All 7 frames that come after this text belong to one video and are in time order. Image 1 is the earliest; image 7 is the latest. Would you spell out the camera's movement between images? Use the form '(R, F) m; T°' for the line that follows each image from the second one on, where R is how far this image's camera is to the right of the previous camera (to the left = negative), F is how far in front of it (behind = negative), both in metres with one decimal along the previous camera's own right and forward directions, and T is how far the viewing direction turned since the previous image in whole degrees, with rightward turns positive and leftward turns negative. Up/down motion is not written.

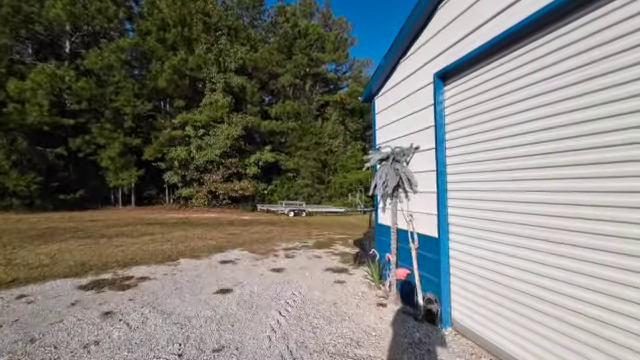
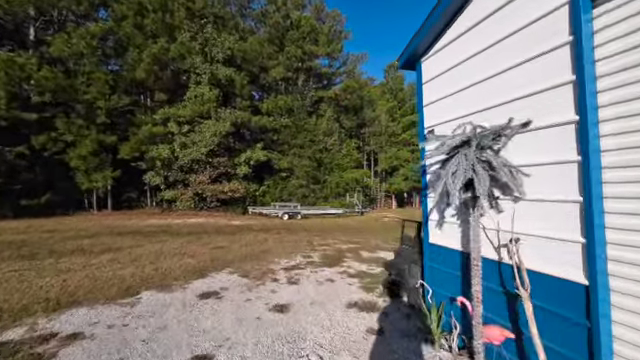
(-0.4, +1.8) m; +2°
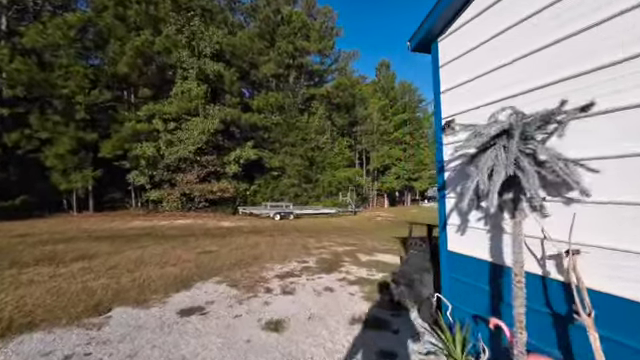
(-0.1, +0.6) m; +2°
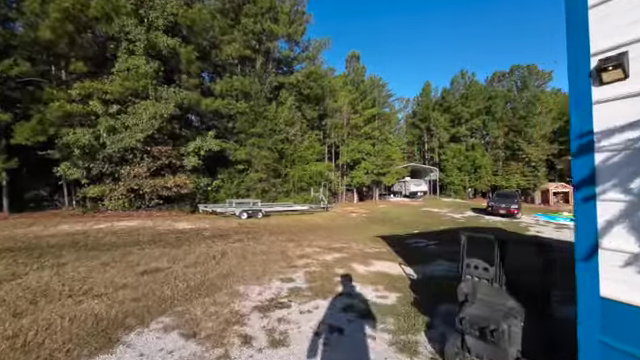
(-0.5, +1.7) m; +7°
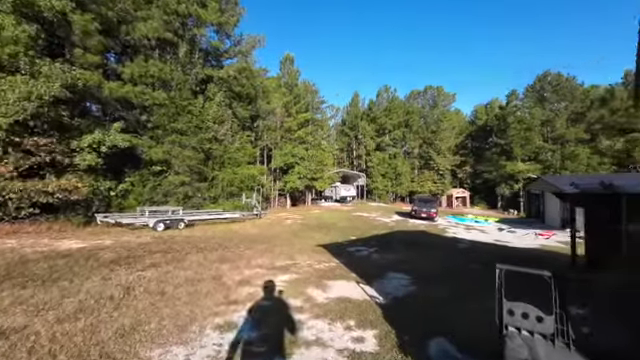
(-0.4, +1.3) m; +15°
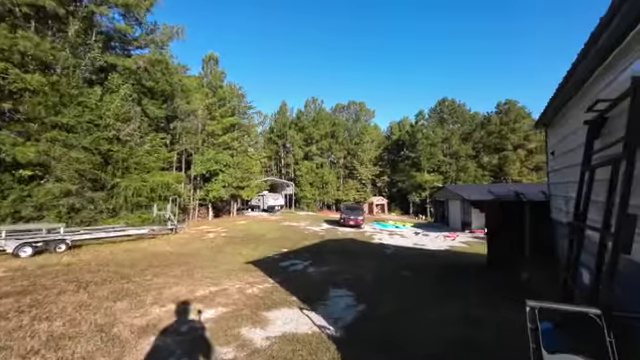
(-0.2, +1.0) m; +16°
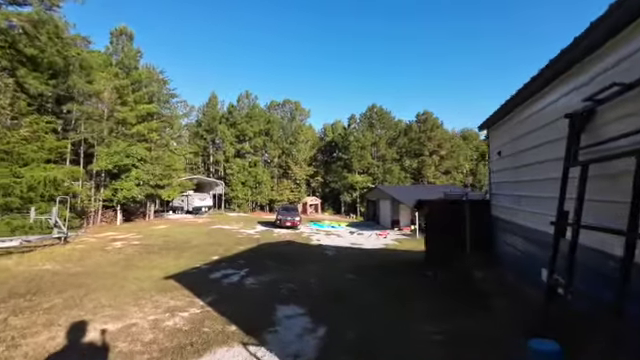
(-0.3, +1.2) m; +14°
